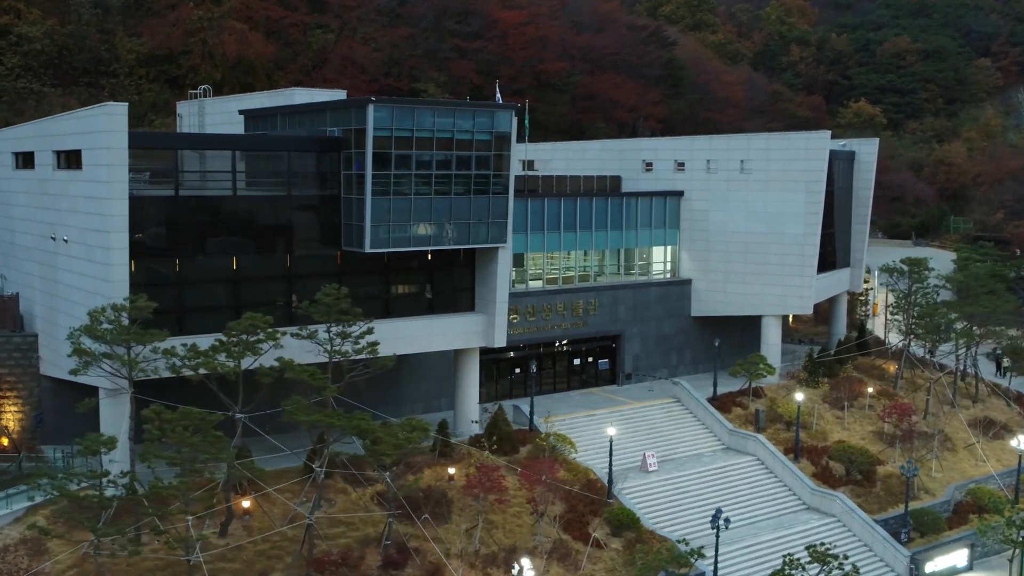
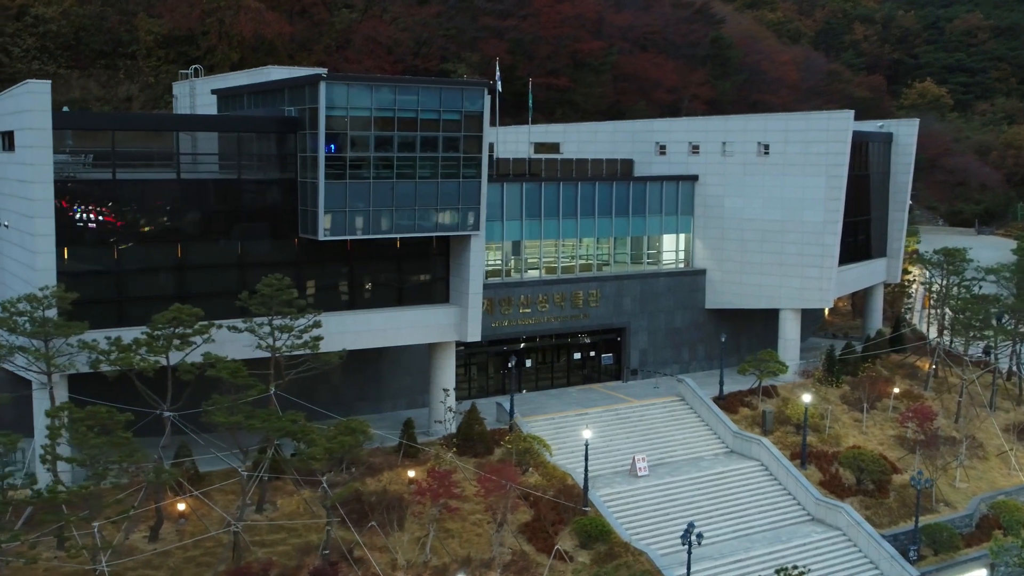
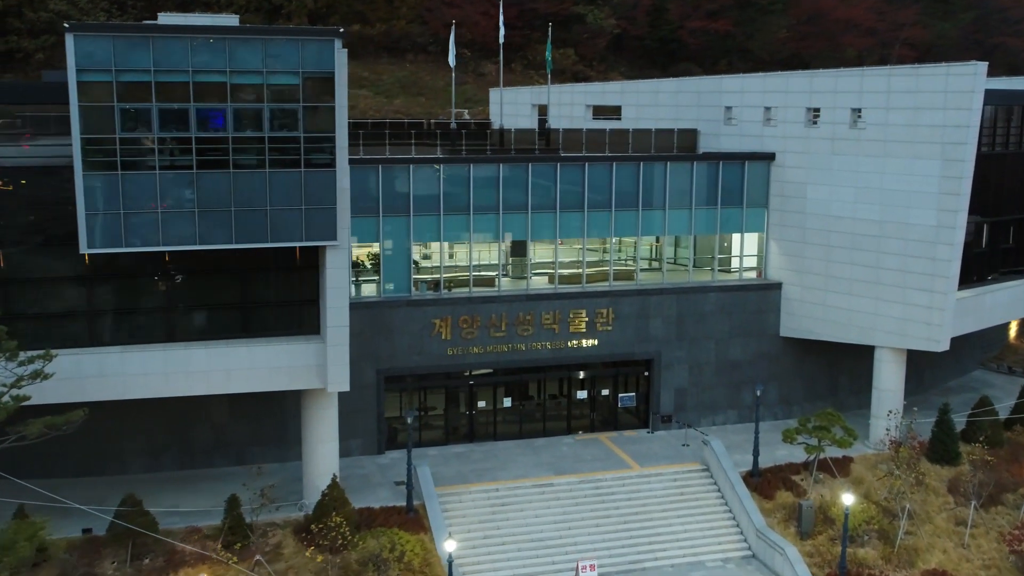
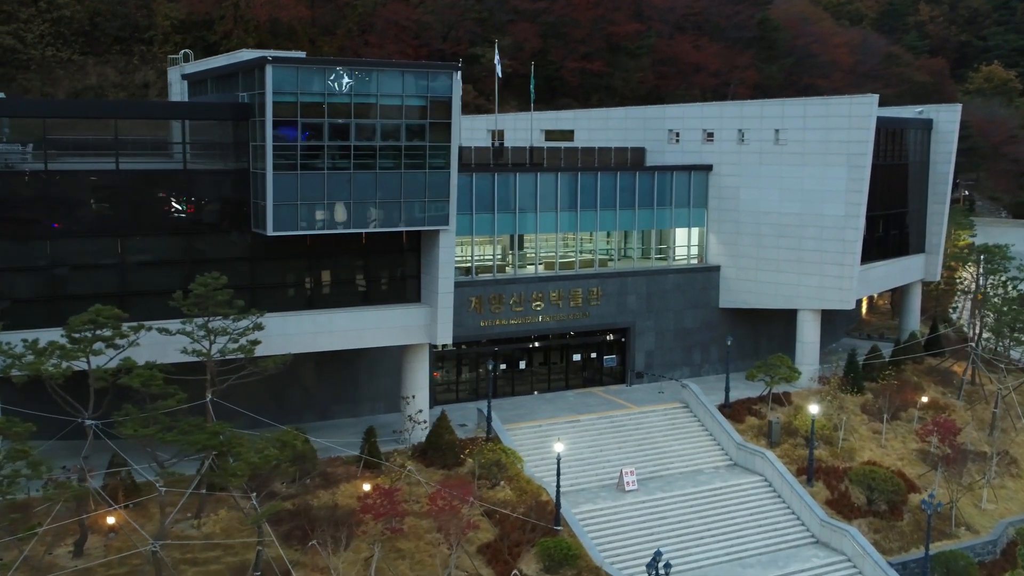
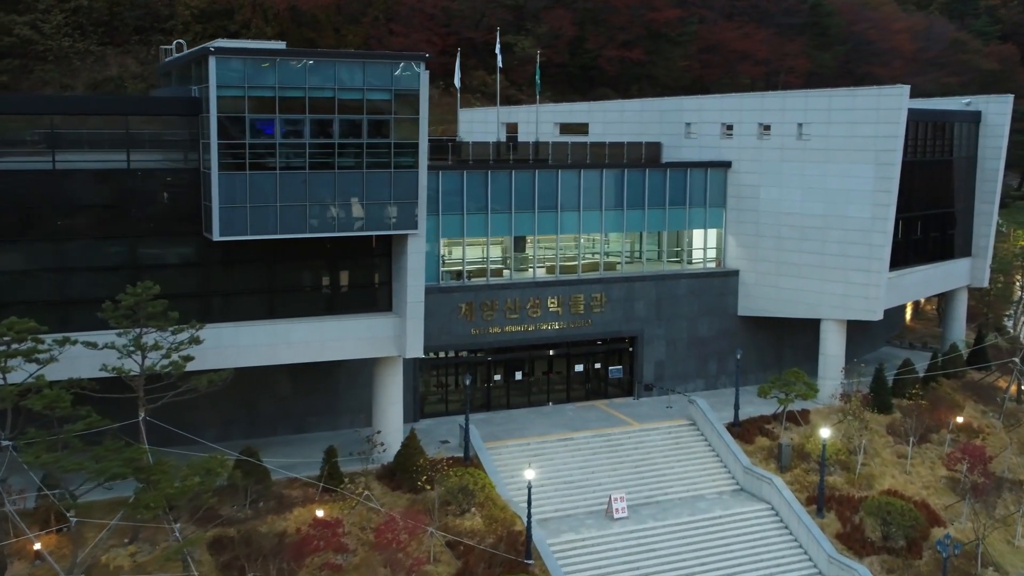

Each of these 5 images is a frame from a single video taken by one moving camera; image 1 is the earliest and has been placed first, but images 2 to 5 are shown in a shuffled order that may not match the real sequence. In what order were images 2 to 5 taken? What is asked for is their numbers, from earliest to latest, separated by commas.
2, 4, 5, 3
